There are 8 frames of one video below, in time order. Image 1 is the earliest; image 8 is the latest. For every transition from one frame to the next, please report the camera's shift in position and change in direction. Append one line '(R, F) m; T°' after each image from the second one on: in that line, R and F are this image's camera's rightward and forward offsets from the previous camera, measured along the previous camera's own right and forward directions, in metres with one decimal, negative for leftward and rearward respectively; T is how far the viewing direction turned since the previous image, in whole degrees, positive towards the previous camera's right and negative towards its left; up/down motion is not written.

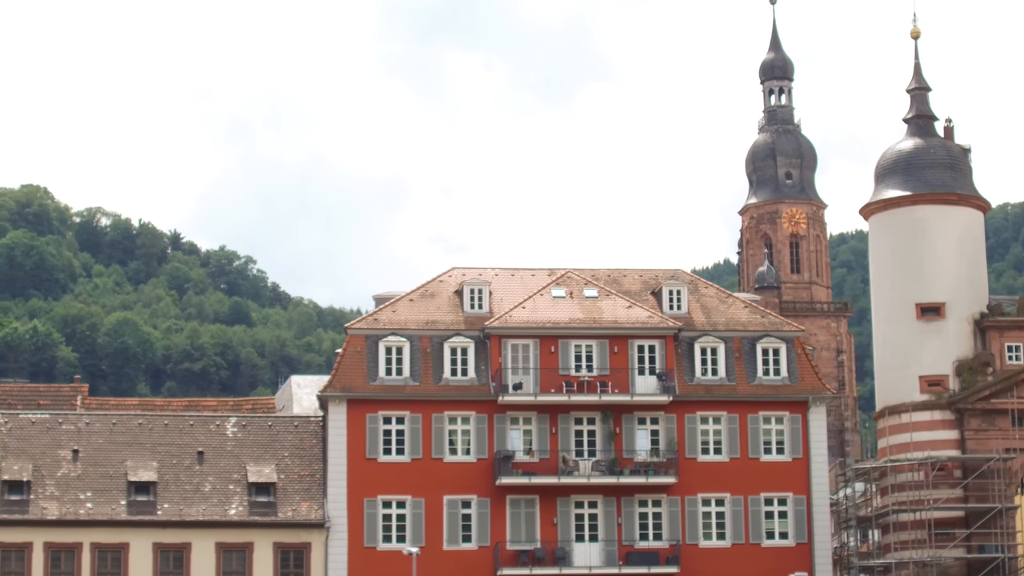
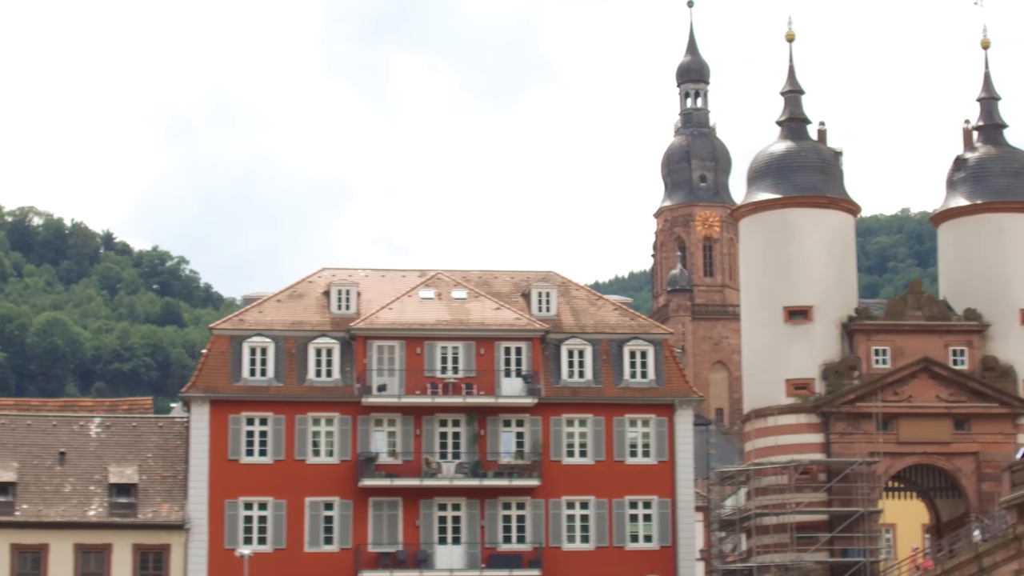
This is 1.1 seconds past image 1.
(+2.8, +0.2) m; +1°
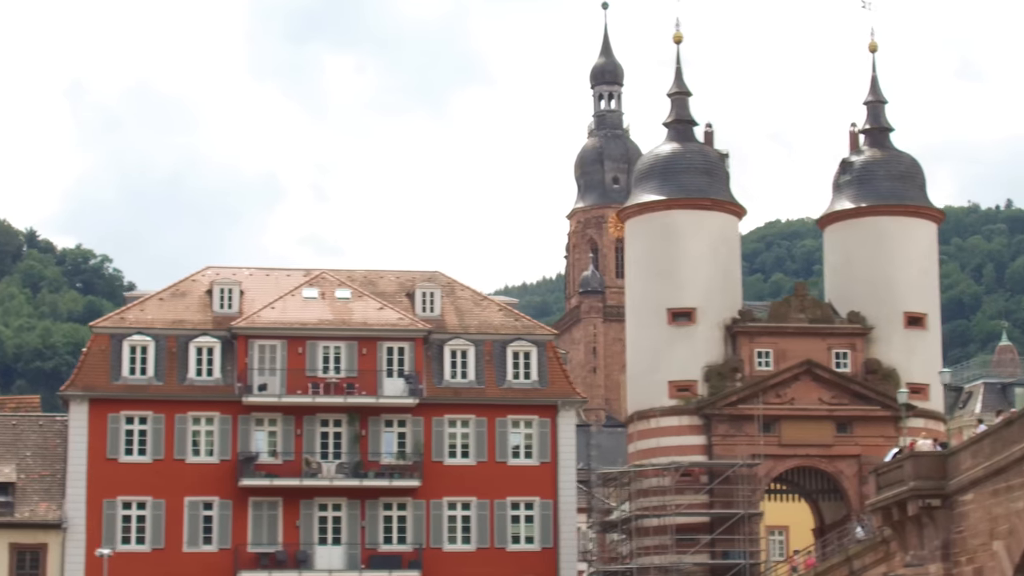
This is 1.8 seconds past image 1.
(+1.7, +0.1) m; +1°
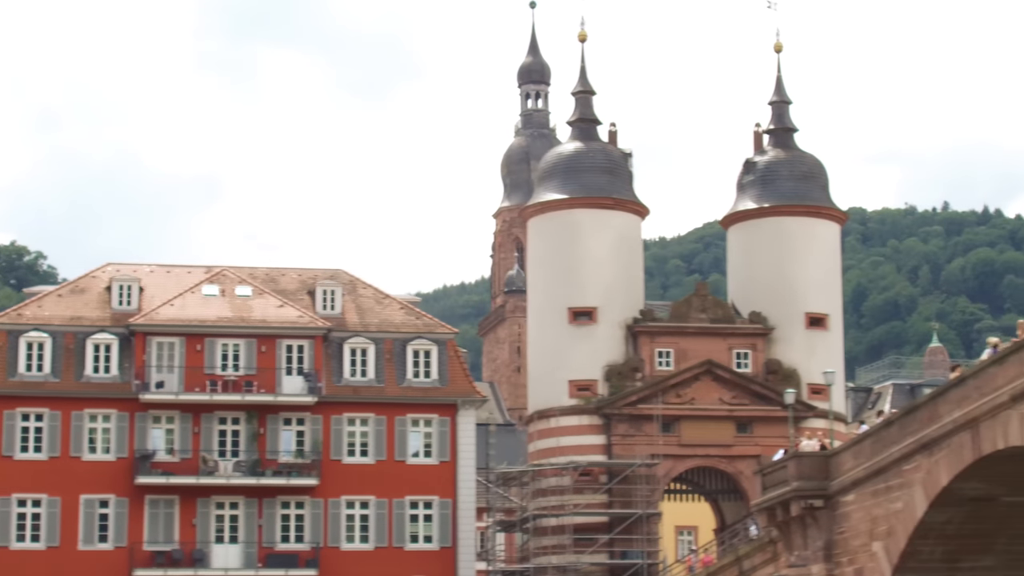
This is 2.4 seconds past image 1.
(+1.5, +0.2) m; +1°
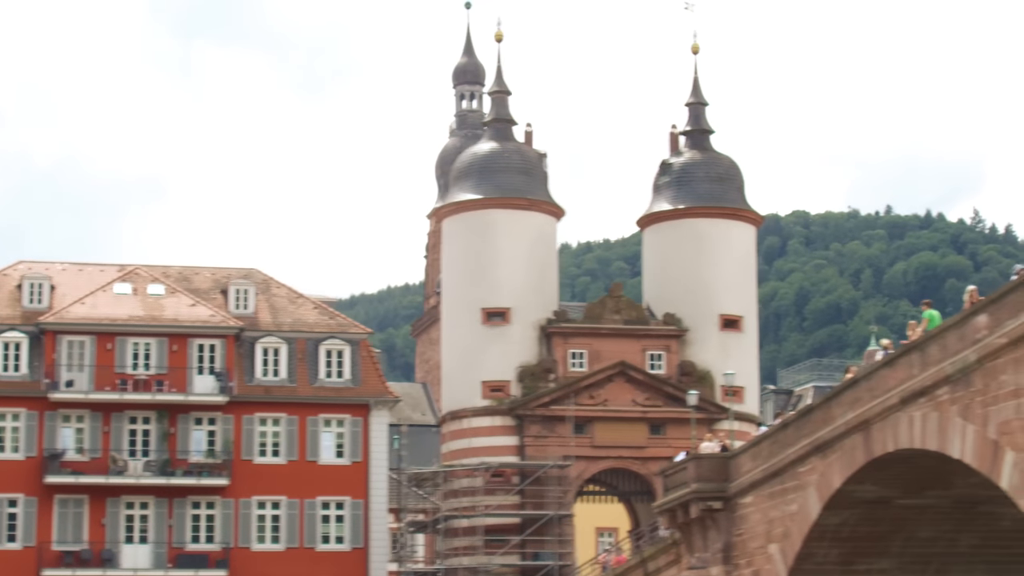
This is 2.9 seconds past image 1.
(+1.2, +0.2) m; +1°
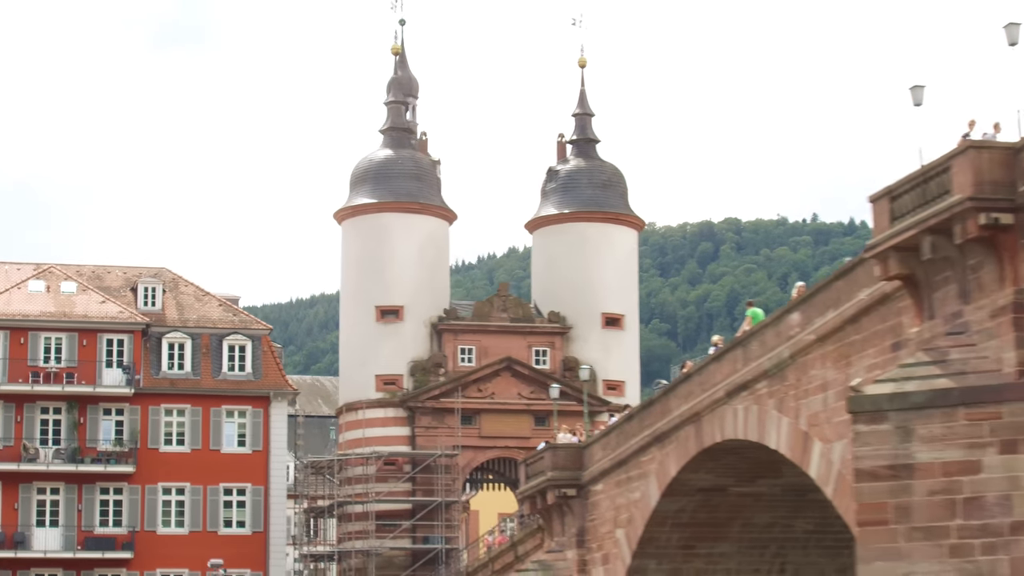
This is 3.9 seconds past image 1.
(+2.1, -3.6) m; +1°
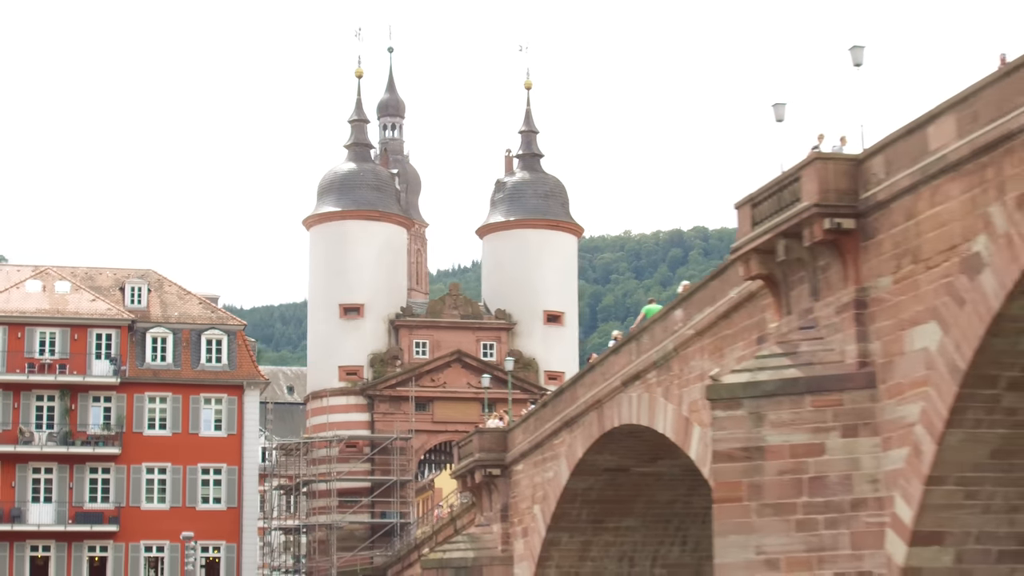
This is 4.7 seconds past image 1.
(+5.4, -6.2) m; -3°
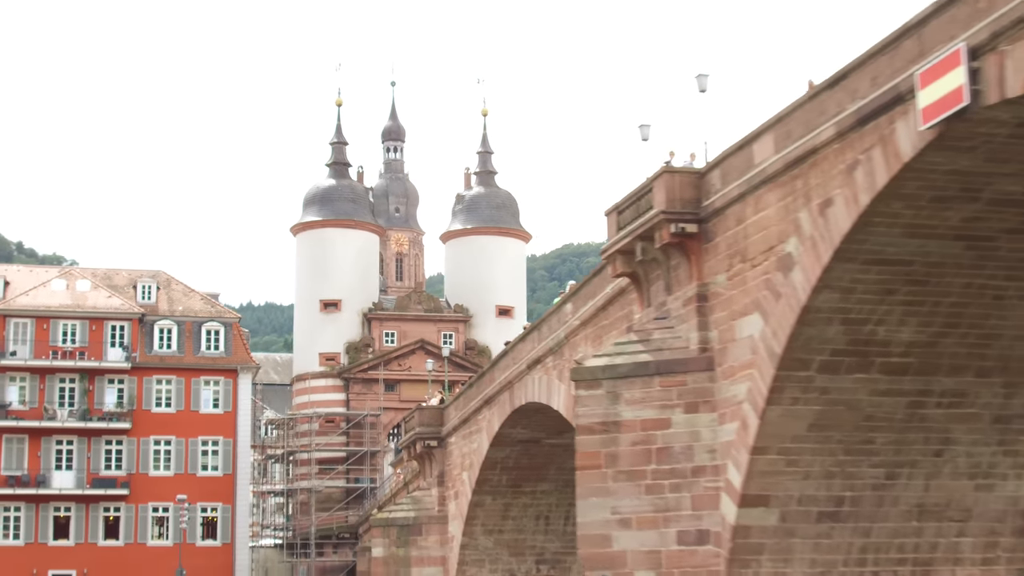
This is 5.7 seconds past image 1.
(+9.9, -8.7) m; -6°
